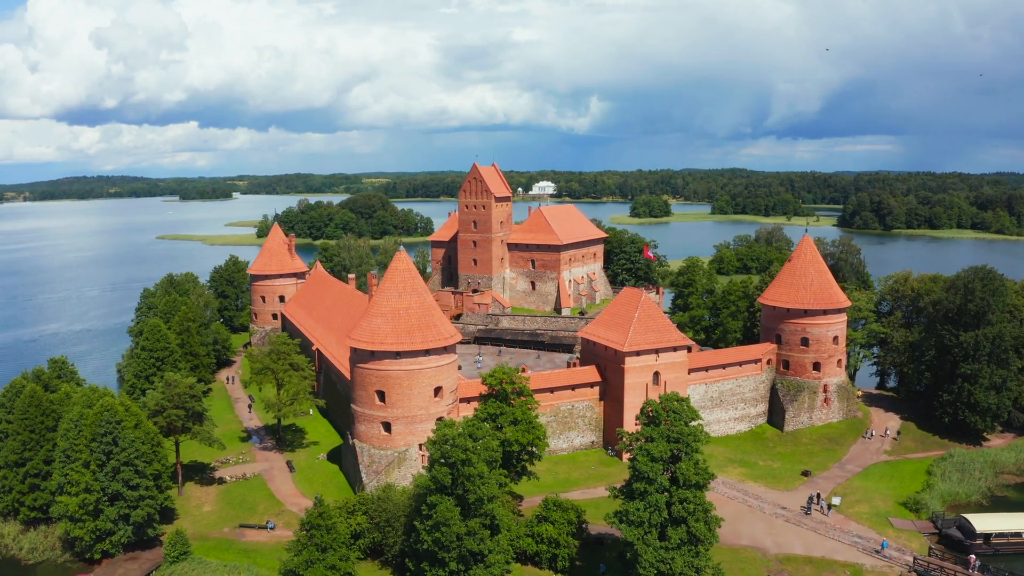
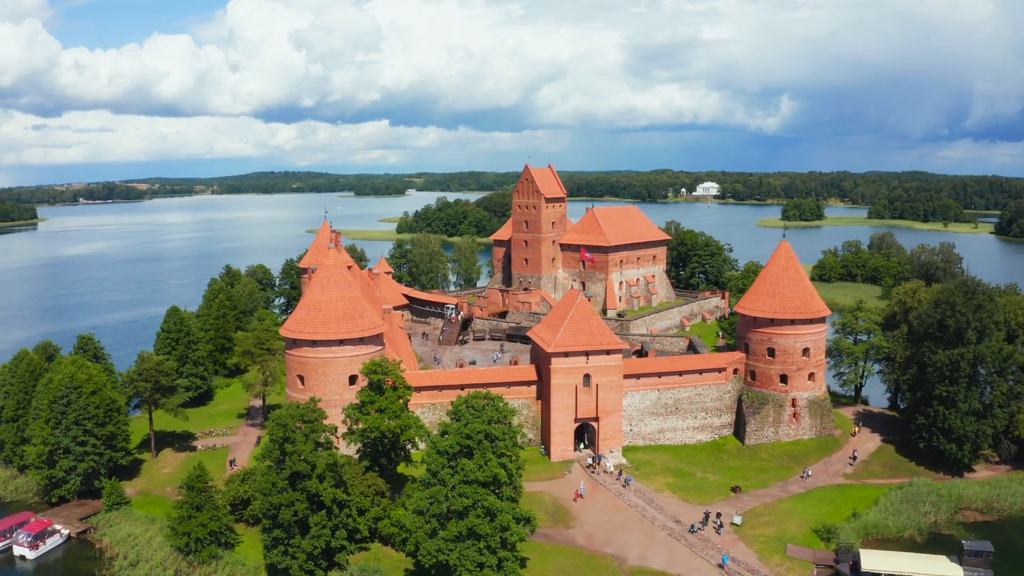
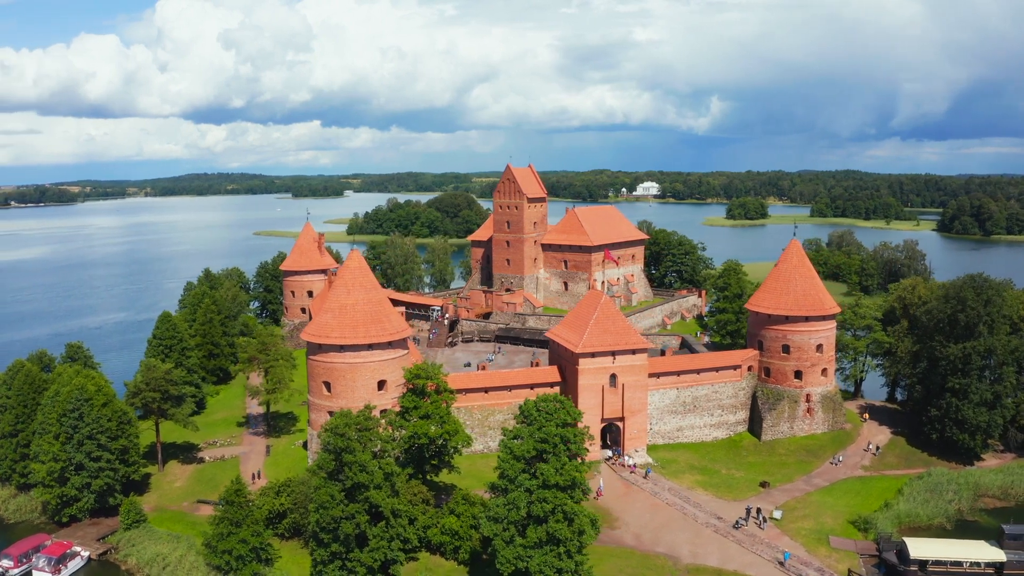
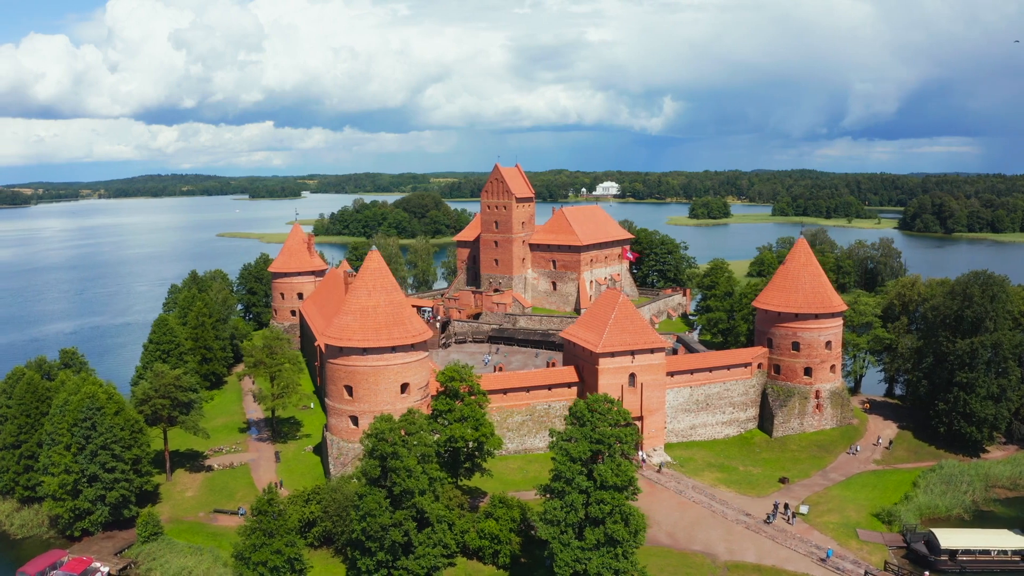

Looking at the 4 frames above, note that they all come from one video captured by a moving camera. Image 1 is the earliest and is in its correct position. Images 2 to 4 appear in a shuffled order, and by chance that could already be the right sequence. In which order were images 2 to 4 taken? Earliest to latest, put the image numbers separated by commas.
4, 3, 2
